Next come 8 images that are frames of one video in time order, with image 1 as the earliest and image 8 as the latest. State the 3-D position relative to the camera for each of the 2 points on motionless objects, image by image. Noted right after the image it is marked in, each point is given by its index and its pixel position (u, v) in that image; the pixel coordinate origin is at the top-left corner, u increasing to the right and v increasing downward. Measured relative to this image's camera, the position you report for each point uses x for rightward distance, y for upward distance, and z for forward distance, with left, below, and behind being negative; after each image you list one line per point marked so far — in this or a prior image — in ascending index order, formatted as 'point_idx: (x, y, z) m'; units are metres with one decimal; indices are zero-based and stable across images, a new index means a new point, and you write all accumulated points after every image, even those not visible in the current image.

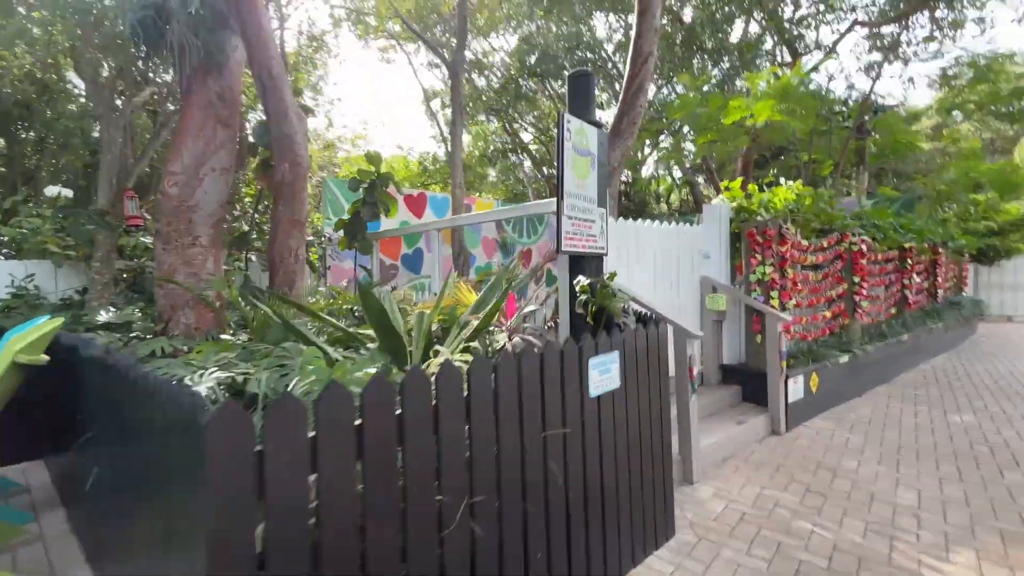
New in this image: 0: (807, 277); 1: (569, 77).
0: (+3.5, +0.1, +5.4) m
1: (+0.5, +1.8, +3.9) m
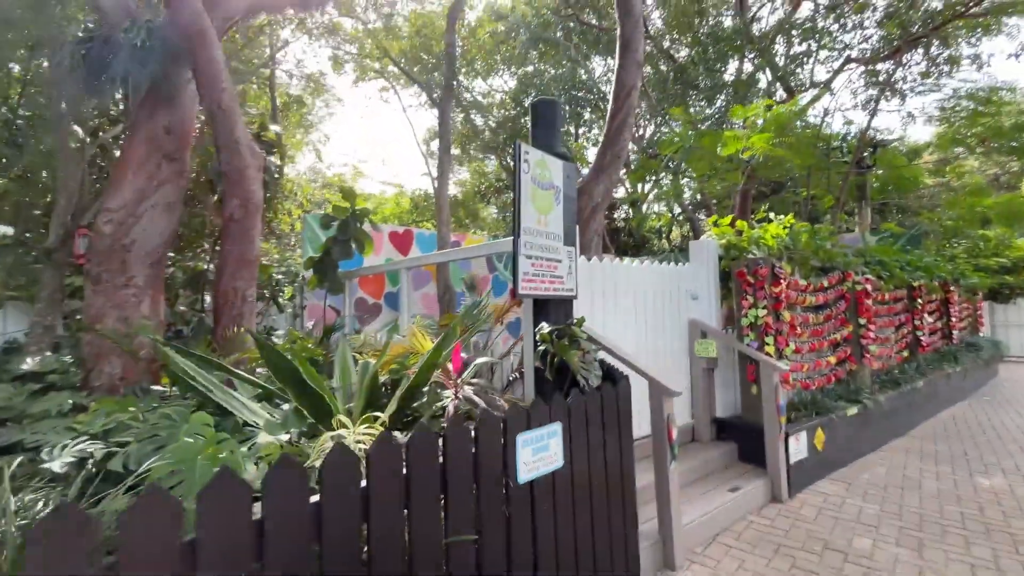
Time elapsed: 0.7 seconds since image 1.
0: (+3.2, -0.3, +5.0) m
1: (+0.2, +1.4, +3.6) m
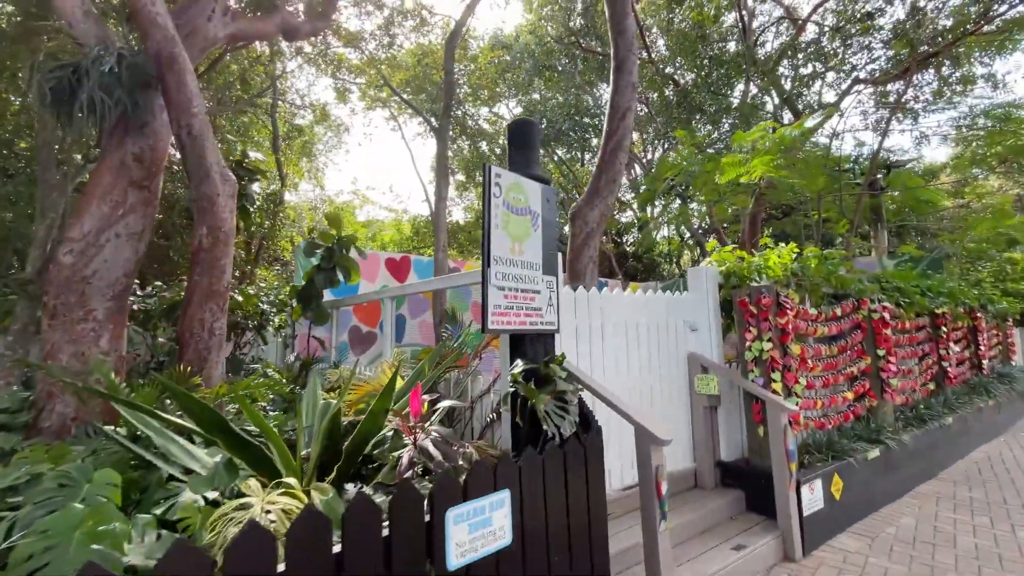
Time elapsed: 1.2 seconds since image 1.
0: (+3.0, -0.6, +4.6) m
1: (0.0, +1.2, +3.4) m
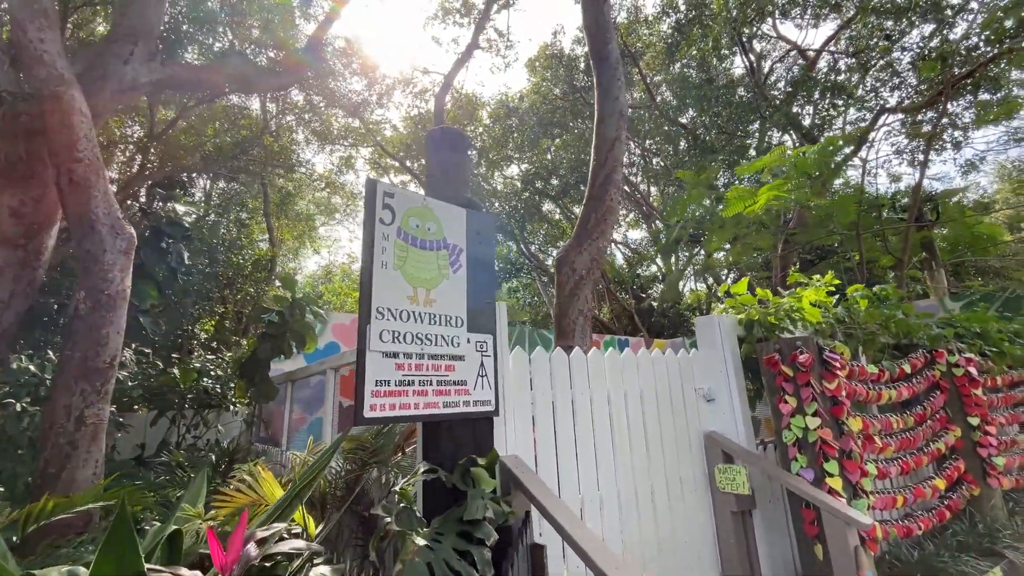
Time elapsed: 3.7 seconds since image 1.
0: (+2.7, -1.0, +3.3) m
1: (-0.5, +0.8, +2.6) m
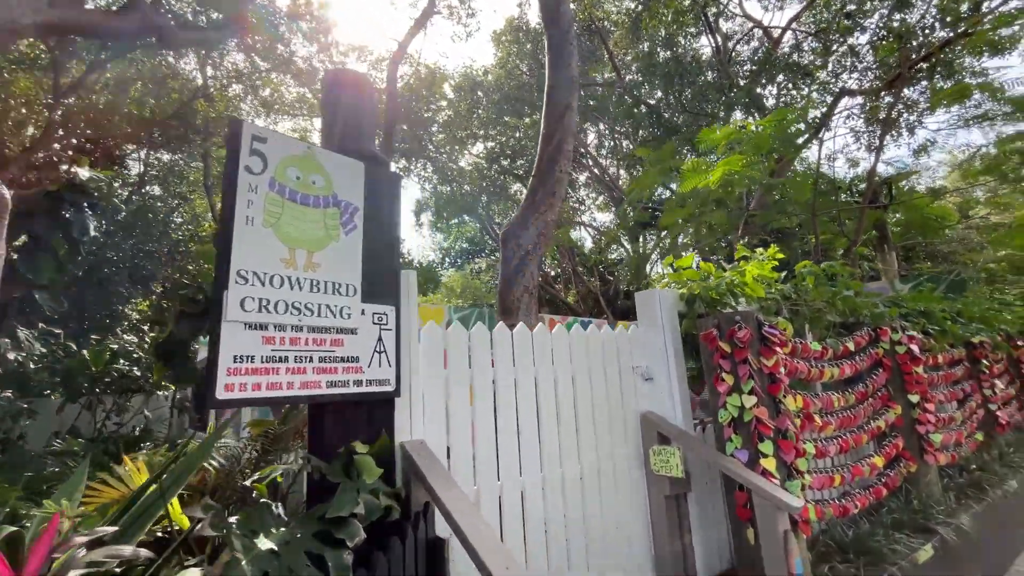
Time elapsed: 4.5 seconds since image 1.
0: (+2.2, -0.8, +3.3) m
1: (-0.9, +1.0, +2.3) m
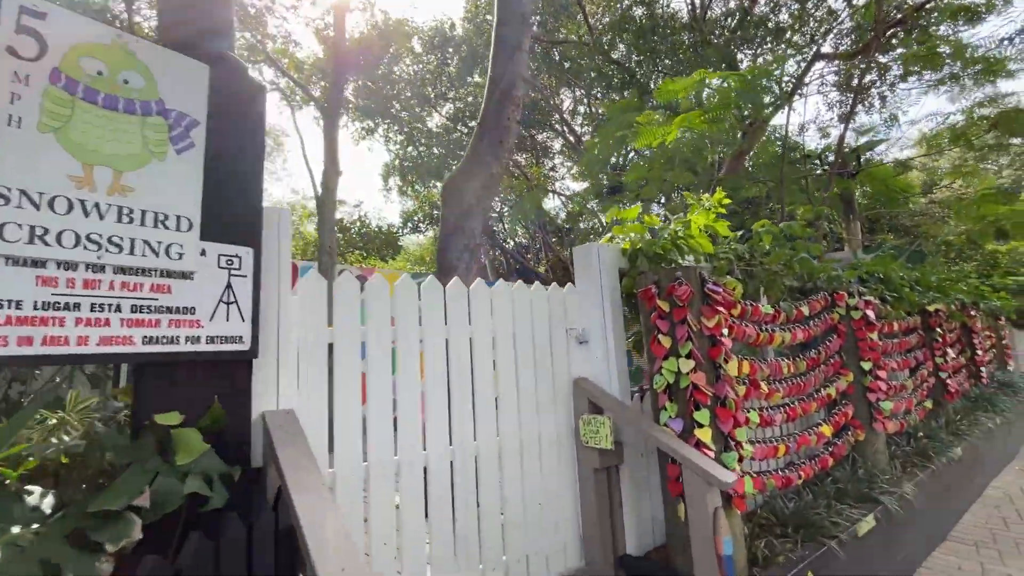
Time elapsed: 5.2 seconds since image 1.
0: (+1.7, -0.5, +3.0) m
1: (-1.3, +1.2, +1.8) m
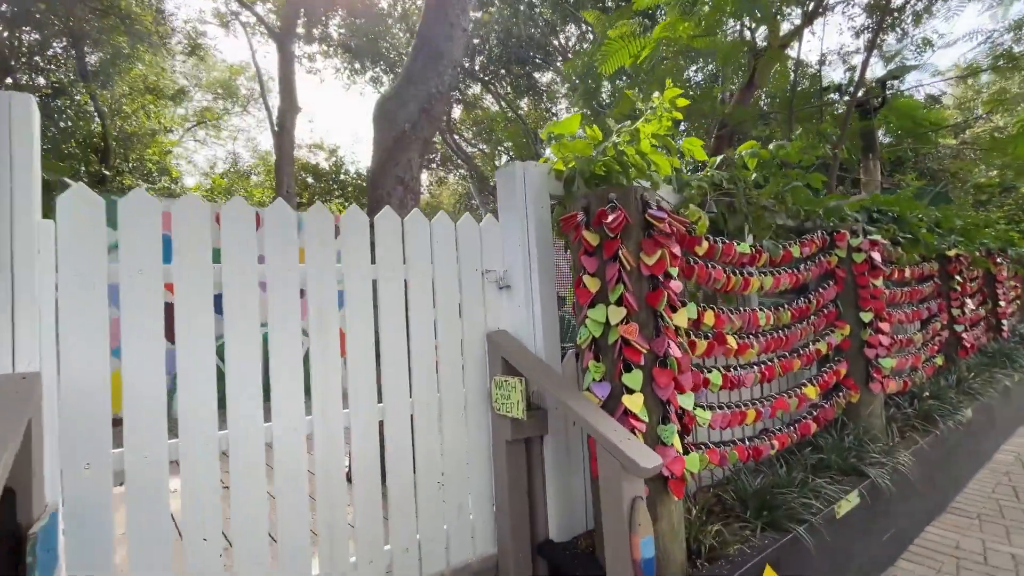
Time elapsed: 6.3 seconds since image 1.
0: (+1.3, -0.2, +2.5) m
1: (-1.8, +1.5, +1.2) m
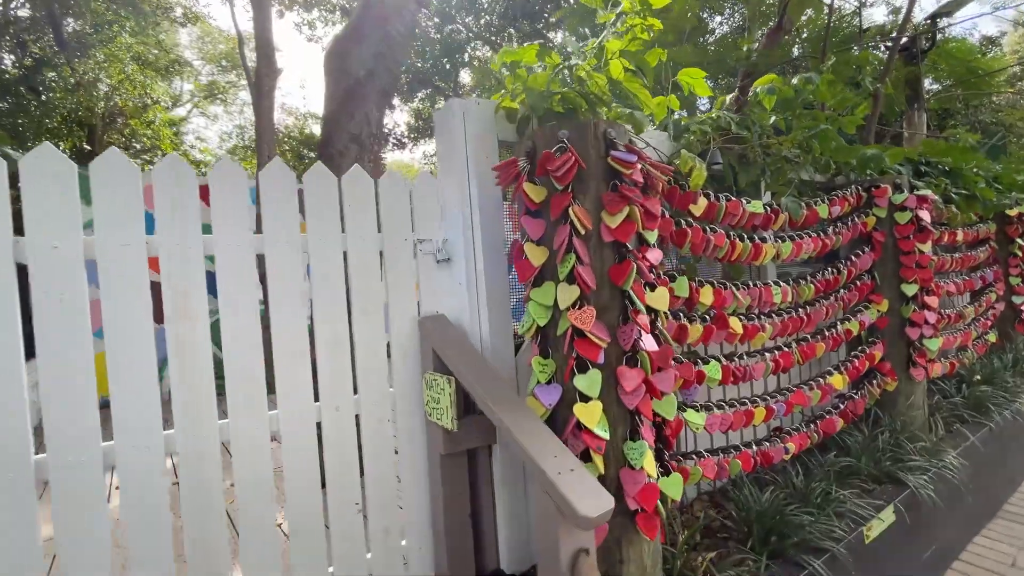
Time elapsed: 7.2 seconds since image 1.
0: (+1.1, 0.0, +2.0) m
1: (-2.1, +1.5, +0.7) m
